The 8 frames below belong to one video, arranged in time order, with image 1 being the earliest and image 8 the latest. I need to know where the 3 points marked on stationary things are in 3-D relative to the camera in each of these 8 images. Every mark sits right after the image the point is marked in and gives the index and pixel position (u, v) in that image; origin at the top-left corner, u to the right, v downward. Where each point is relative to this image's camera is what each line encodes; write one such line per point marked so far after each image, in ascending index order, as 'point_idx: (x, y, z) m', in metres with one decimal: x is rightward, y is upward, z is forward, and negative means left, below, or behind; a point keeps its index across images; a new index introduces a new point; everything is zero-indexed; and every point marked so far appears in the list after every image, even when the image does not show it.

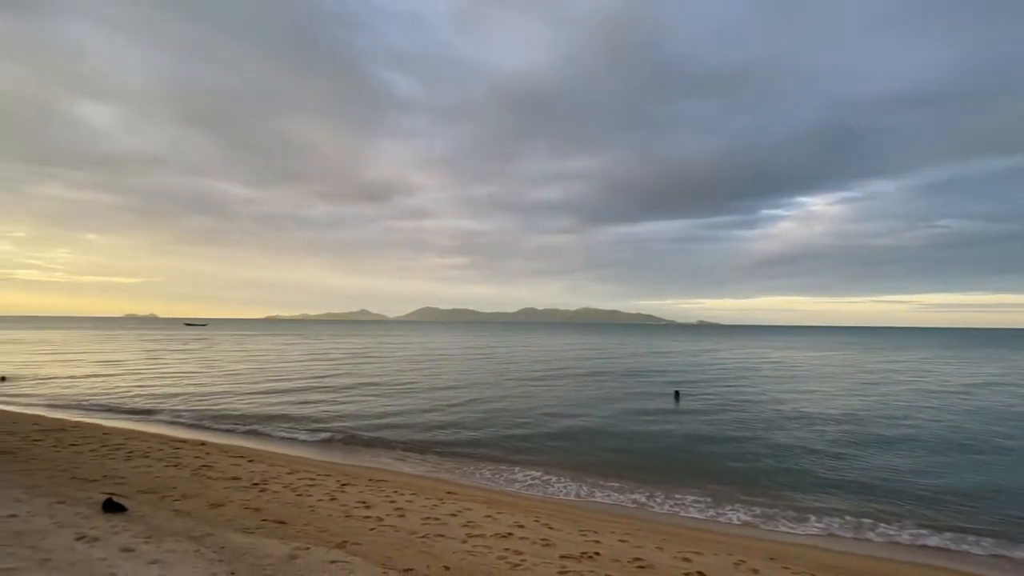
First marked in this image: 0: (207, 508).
0: (-4.1, -2.9, +6.4) m
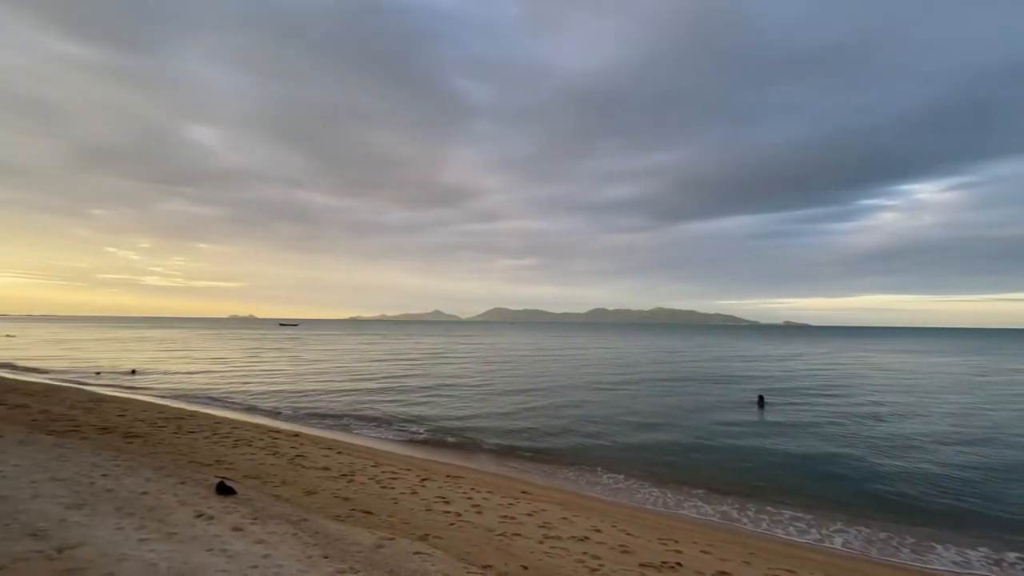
0: (-3.0, -3.0, +6.9) m
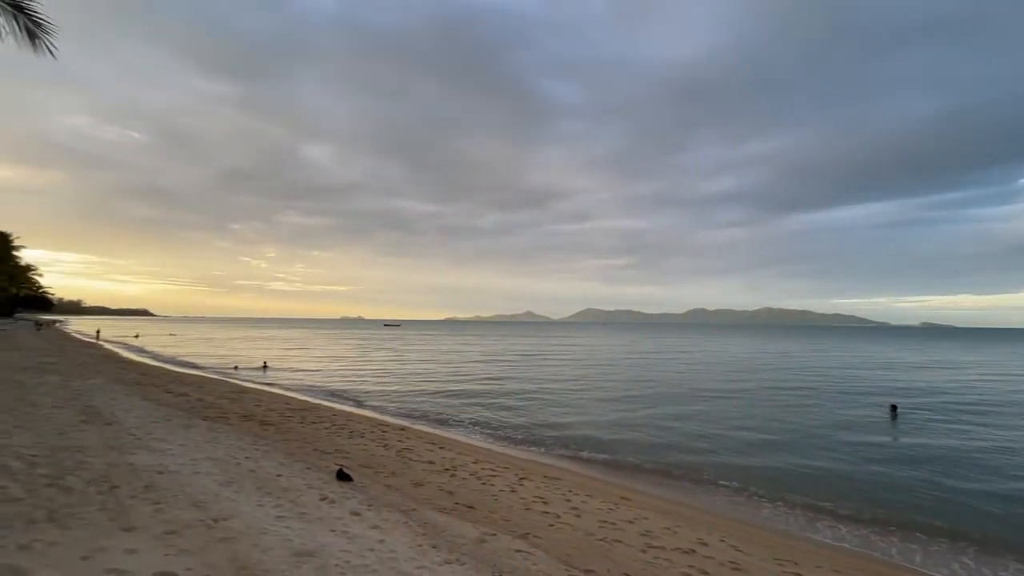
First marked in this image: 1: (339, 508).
0: (-1.6, -3.0, +7.3) m
1: (-2.1, -2.7, +5.8) m
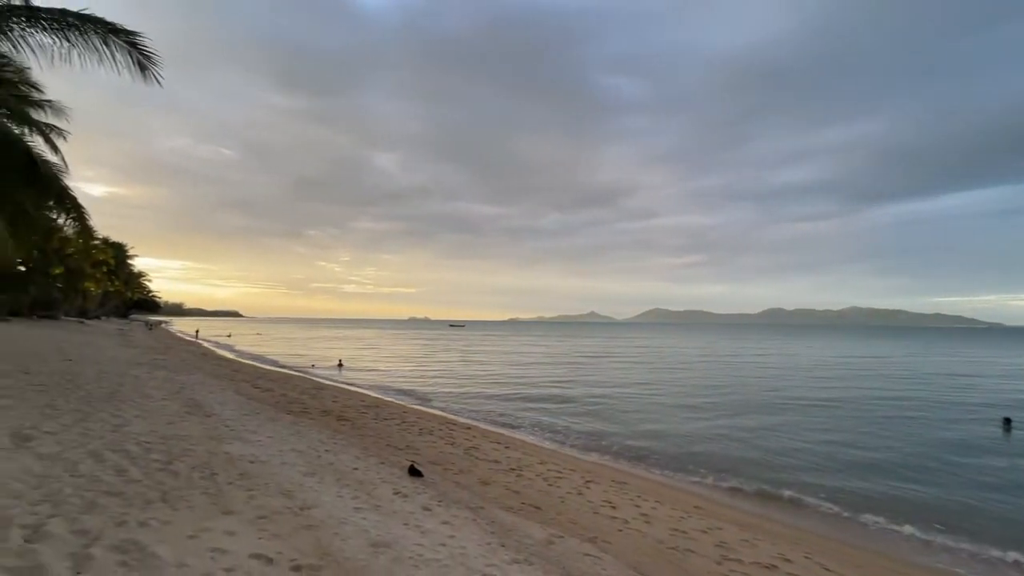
0: (-0.5, -3.1, +7.5) m
1: (-1.3, -2.7, +6.1) m
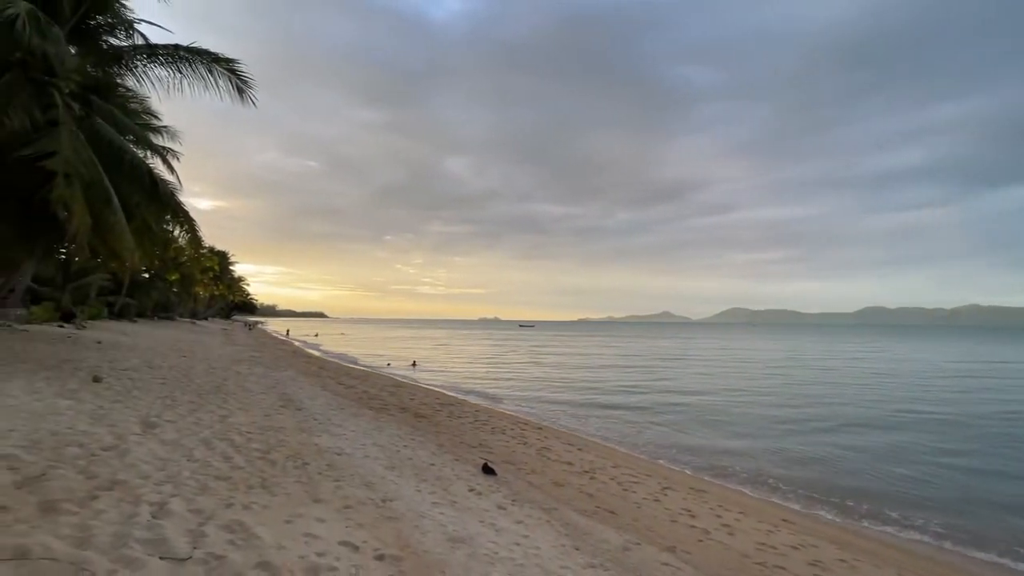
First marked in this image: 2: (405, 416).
0: (+0.6, -3.1, +7.5) m
1: (-0.3, -2.7, +6.2) m
2: (-2.7, -3.2, +12.0) m
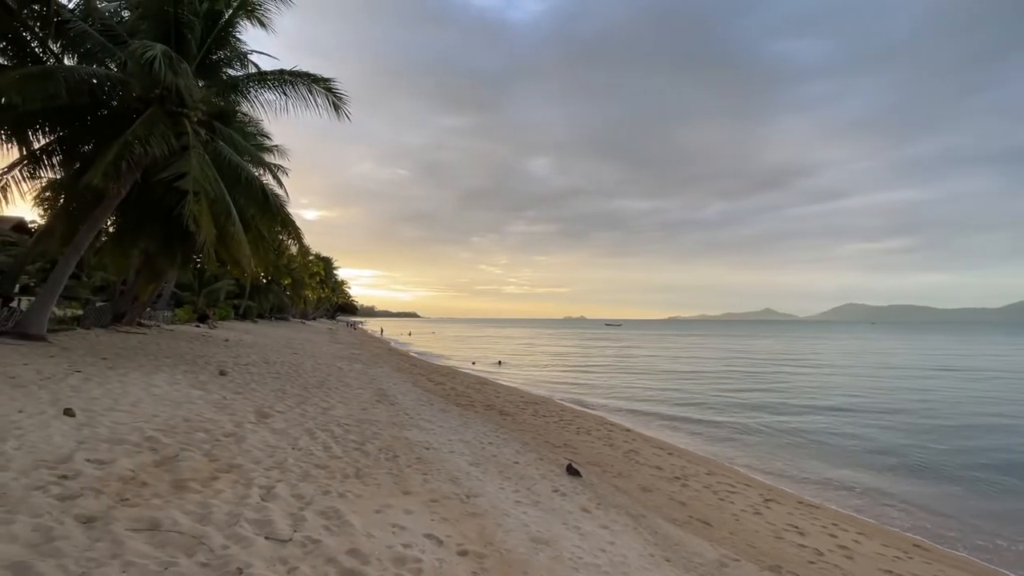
0: (+1.9, -3.0, +7.1) m
1: (+0.7, -2.7, +6.0) m
2: (-0.6, -3.2, +12.2) m
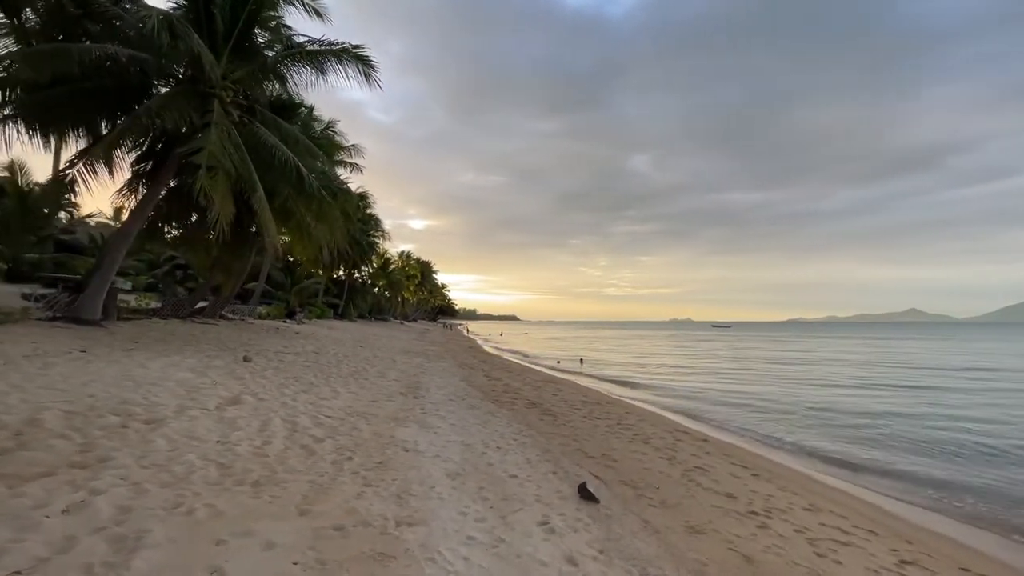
0: (+1.7, -2.4, +4.8) m
1: (+0.4, -2.1, +4.0) m
2: (+0.4, -2.7, +10.2) m
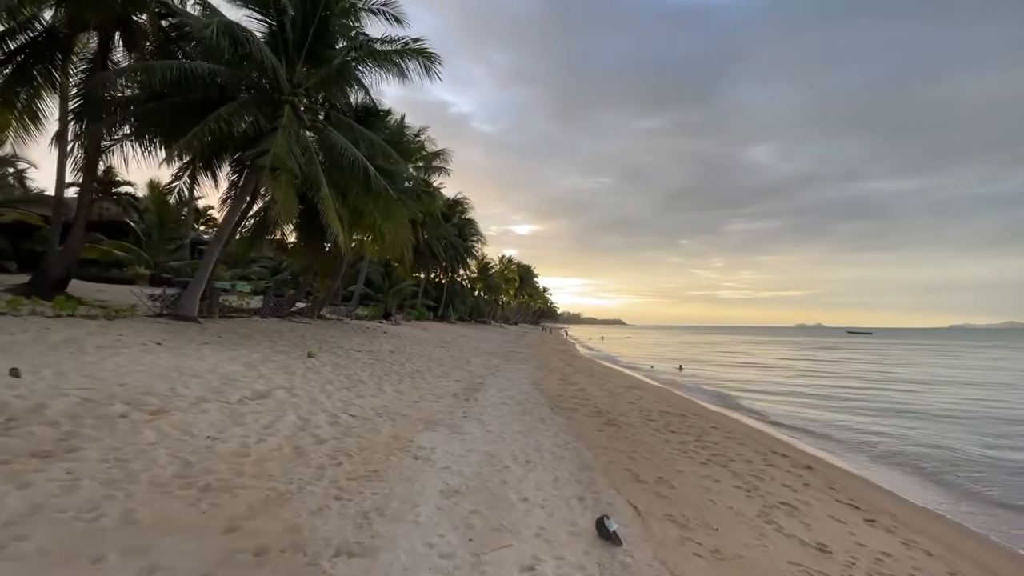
0: (+1.6, -2.2, +3.5) m
1: (+0.1, -1.9, +2.9) m
2: (+1.5, -2.5, +9.1) m
